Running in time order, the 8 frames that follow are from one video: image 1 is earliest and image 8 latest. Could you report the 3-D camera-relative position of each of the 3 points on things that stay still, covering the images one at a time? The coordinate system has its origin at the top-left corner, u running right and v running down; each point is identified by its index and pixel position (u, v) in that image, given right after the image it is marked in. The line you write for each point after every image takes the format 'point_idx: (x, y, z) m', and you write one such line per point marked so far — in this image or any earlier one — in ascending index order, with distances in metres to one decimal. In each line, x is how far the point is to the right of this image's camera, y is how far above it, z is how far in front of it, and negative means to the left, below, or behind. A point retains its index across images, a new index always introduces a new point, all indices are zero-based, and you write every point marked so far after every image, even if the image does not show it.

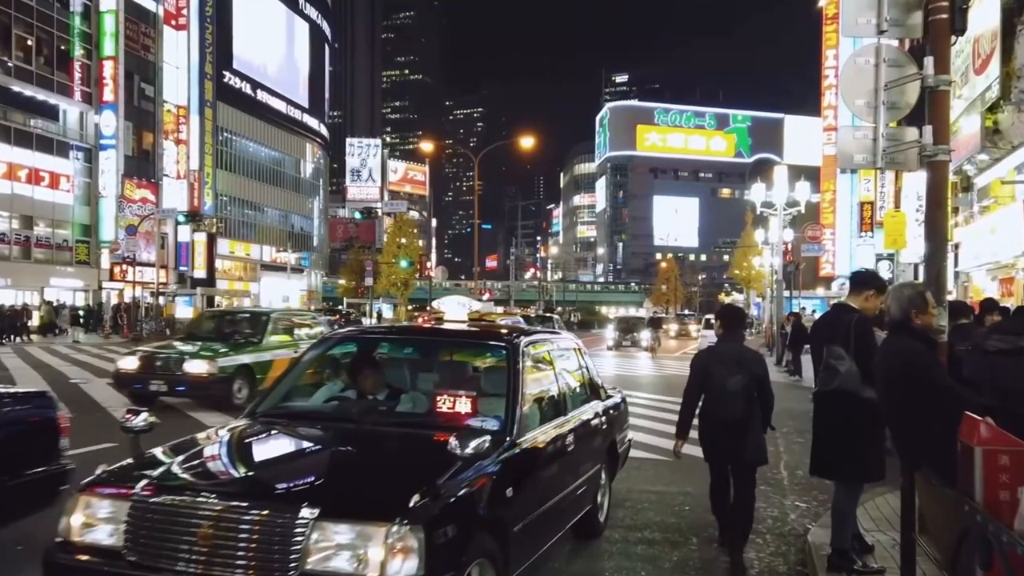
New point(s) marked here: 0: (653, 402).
0: (+2.5, -2.0, +14.2) m
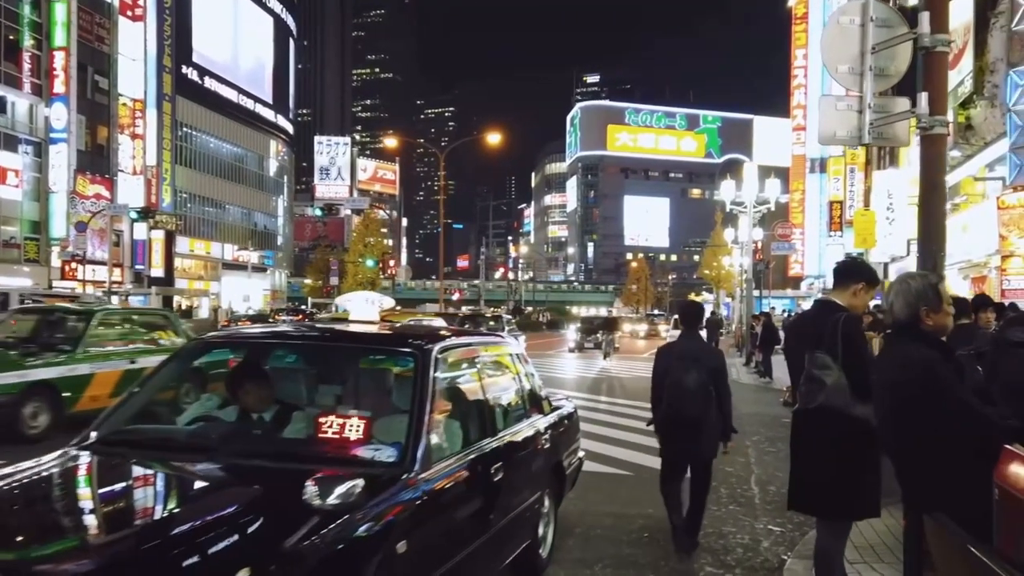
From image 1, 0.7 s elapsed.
0: (+1.8, -1.9, +13.4) m
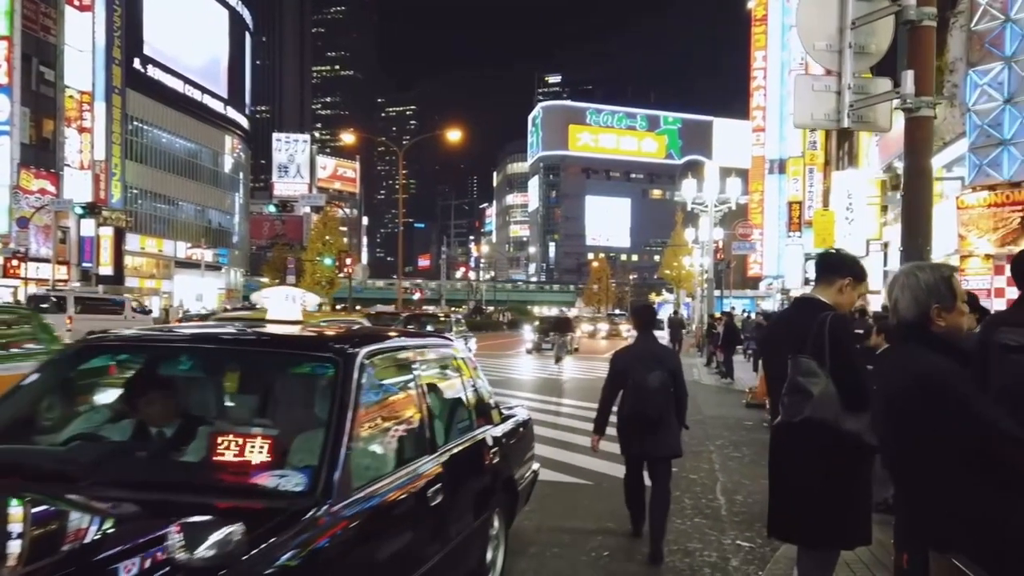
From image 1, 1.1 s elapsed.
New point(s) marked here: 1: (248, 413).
0: (+1.0, -1.9, +13.0) m
1: (-1.1, -0.5, +3.2) m
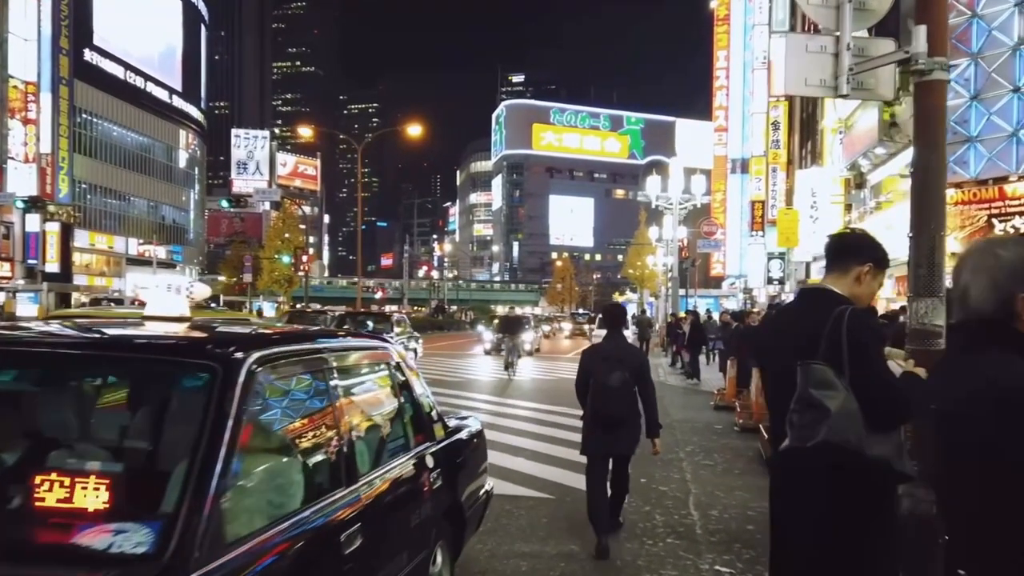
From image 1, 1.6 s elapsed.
0: (+0.4, -1.9, +12.4) m
1: (-1.3, -0.5, +2.5) m
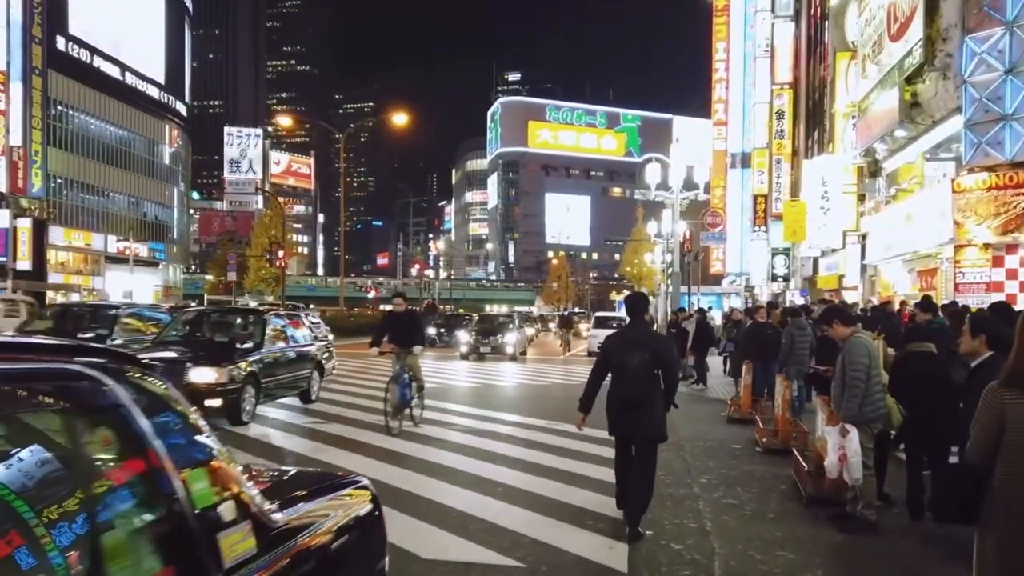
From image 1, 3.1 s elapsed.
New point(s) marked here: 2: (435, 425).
0: (+0.1, -1.8, +10.5) m
1: (-1.5, -0.4, +0.5) m
2: (-1.0, -1.7, +9.7) m
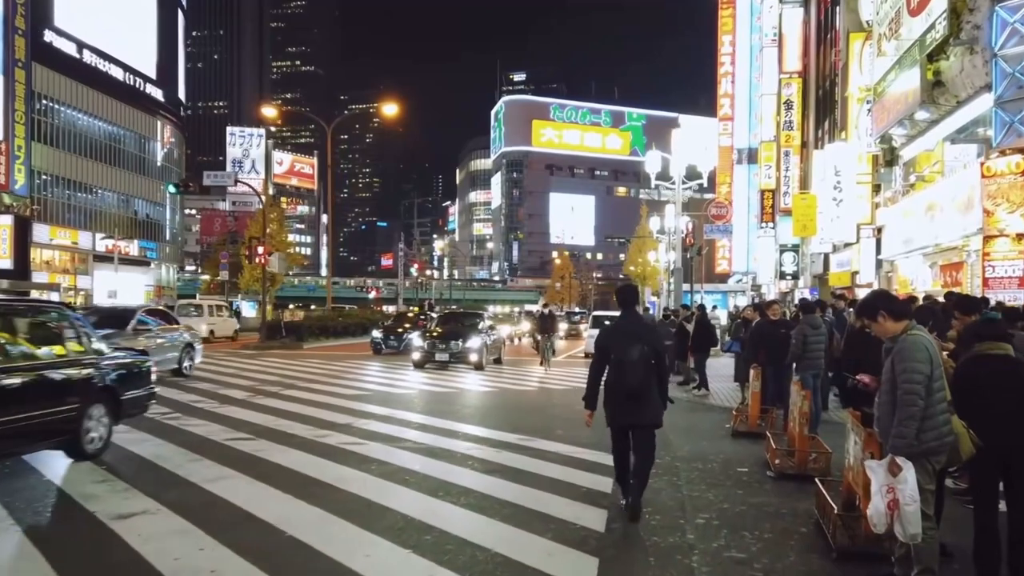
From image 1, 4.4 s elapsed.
0: (-0.3, -1.7, +8.9) m
1: (-2.0, -0.2, -1.0) m
2: (-1.3, -1.6, +8.1) m
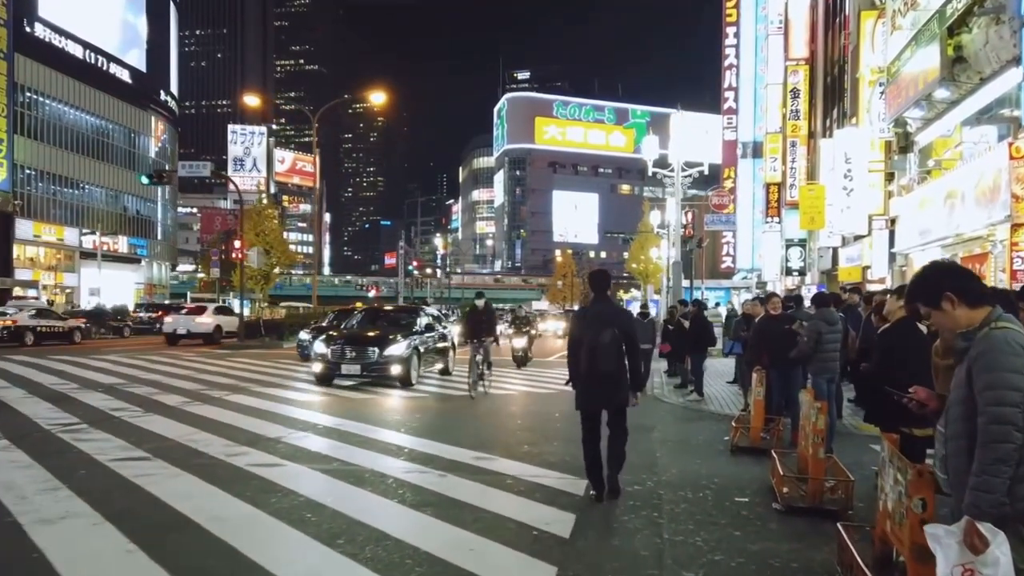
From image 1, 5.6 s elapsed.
0: (-0.7, -1.5, +7.4) m
1: (-2.5, -0.1, -2.5) m
2: (-1.8, -1.5, +6.7) m
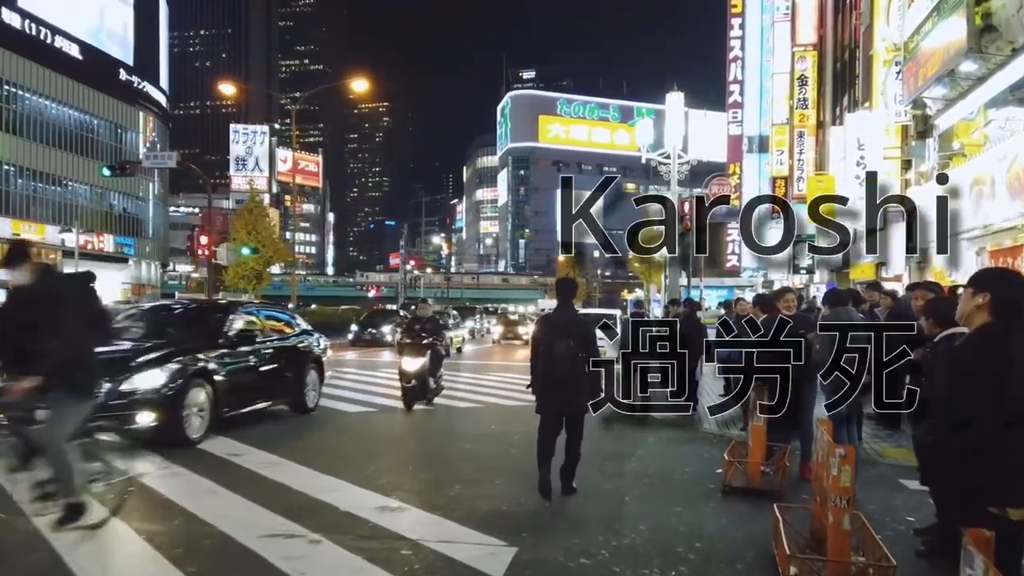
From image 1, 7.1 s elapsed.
0: (-1.3, -1.5, +5.6) m
1: (-3.1, -0.1, -4.3) m
2: (-2.3, -1.5, +4.9) m
